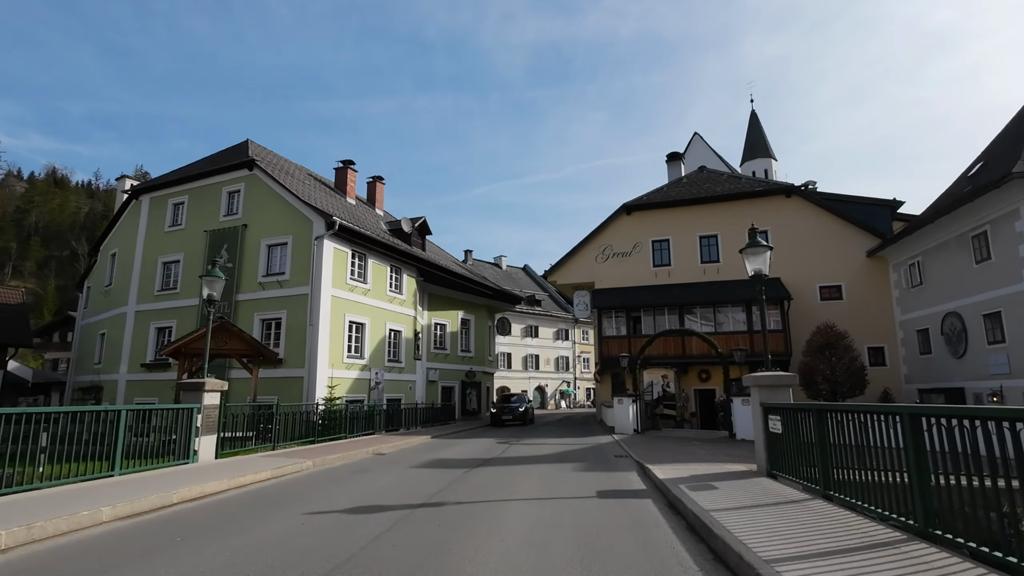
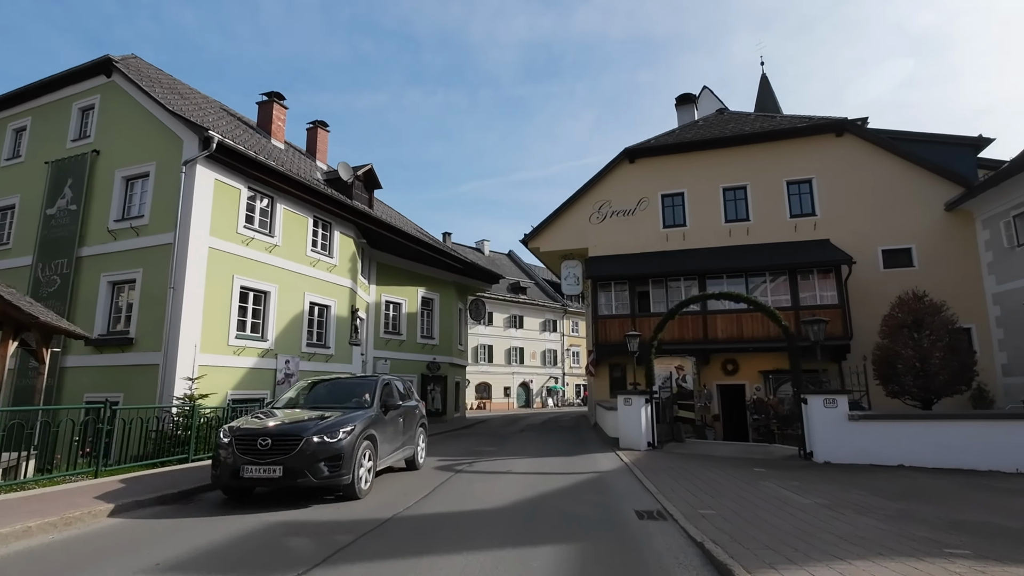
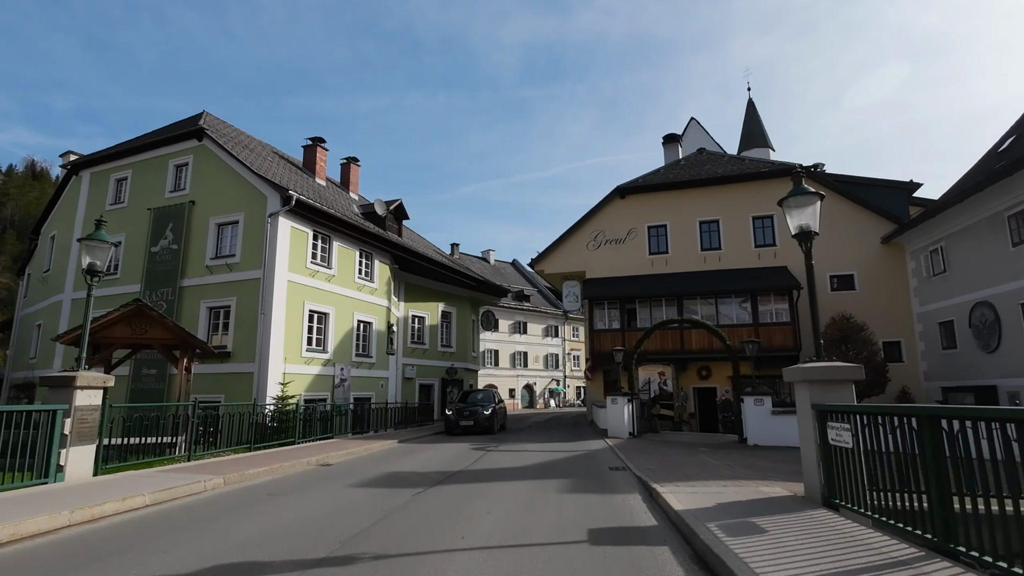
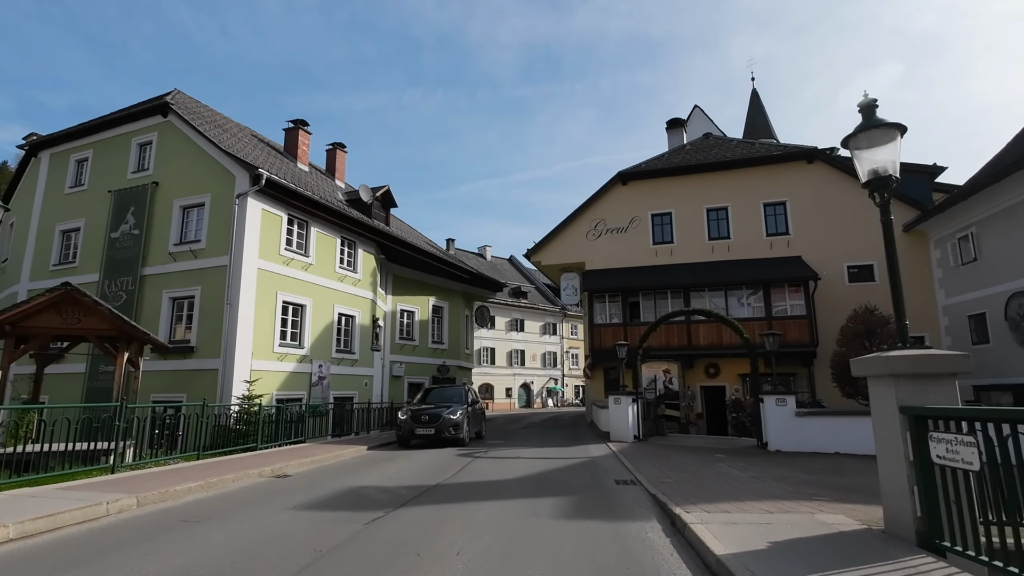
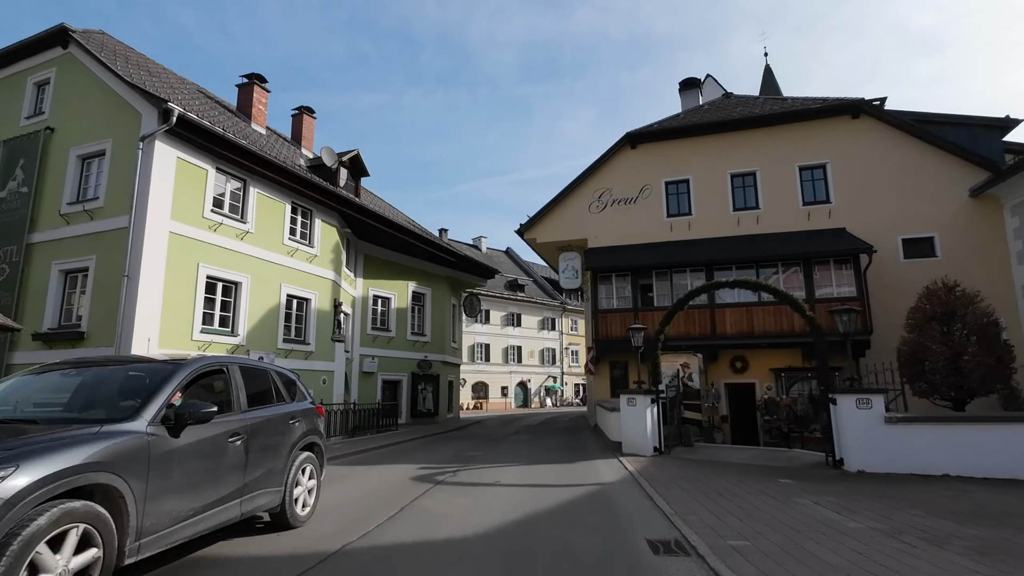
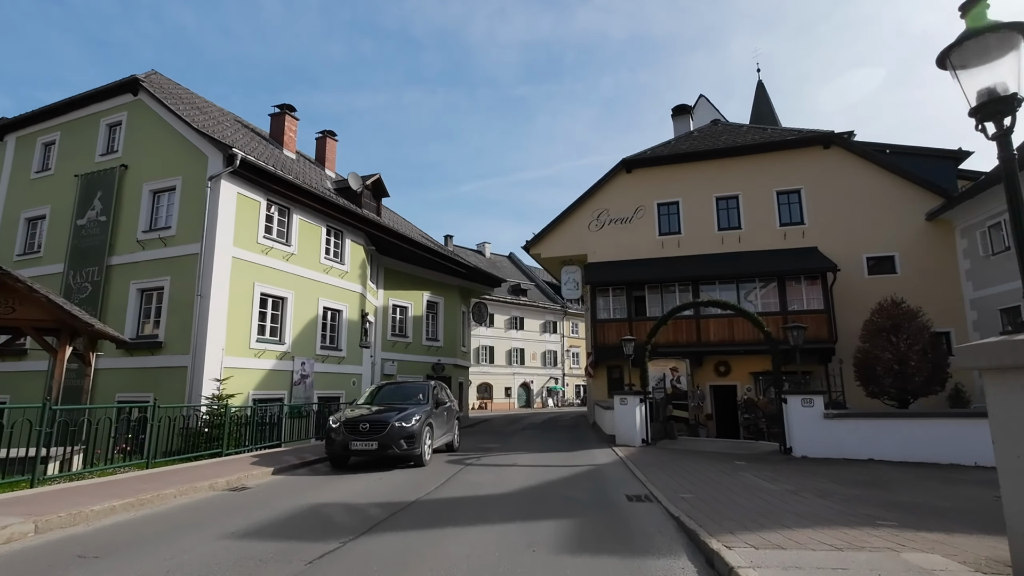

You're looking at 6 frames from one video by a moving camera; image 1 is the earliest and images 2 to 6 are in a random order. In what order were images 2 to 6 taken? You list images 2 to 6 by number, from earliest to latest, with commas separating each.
3, 4, 6, 2, 5
